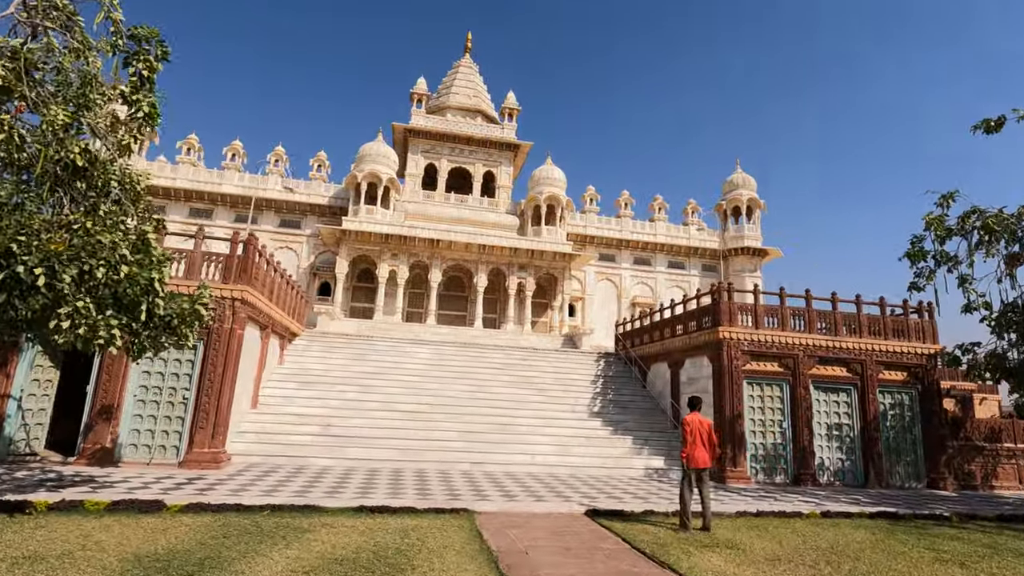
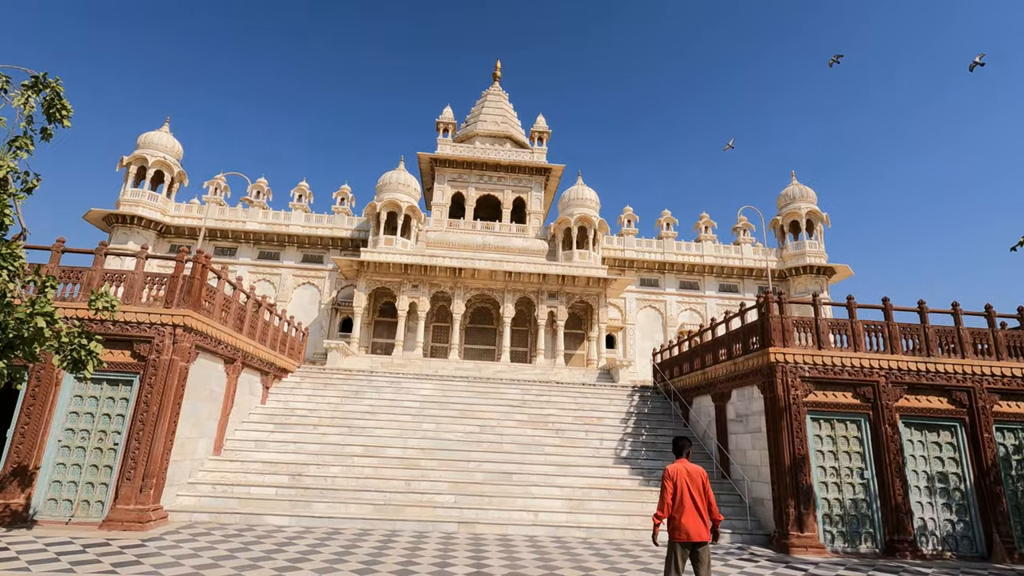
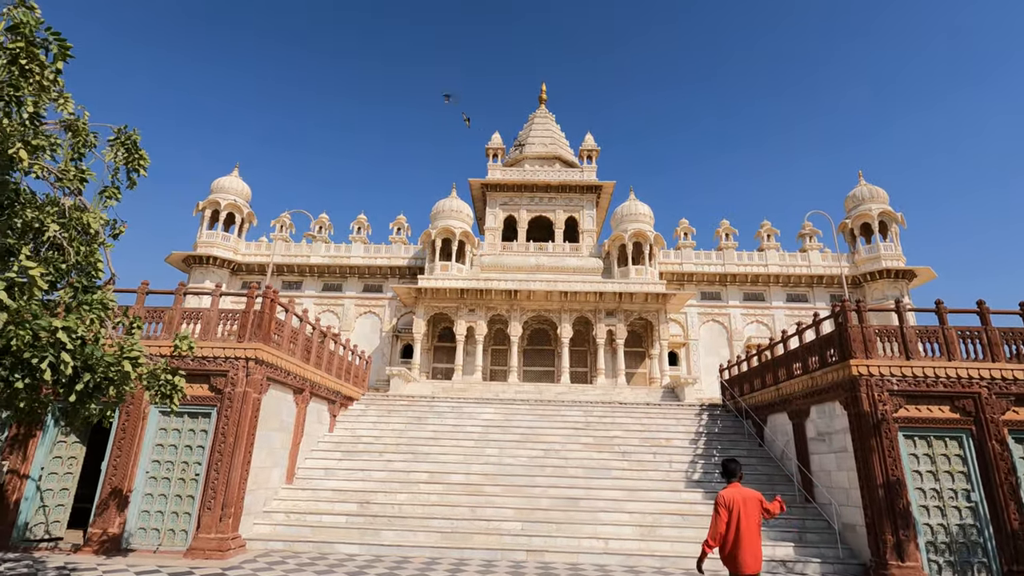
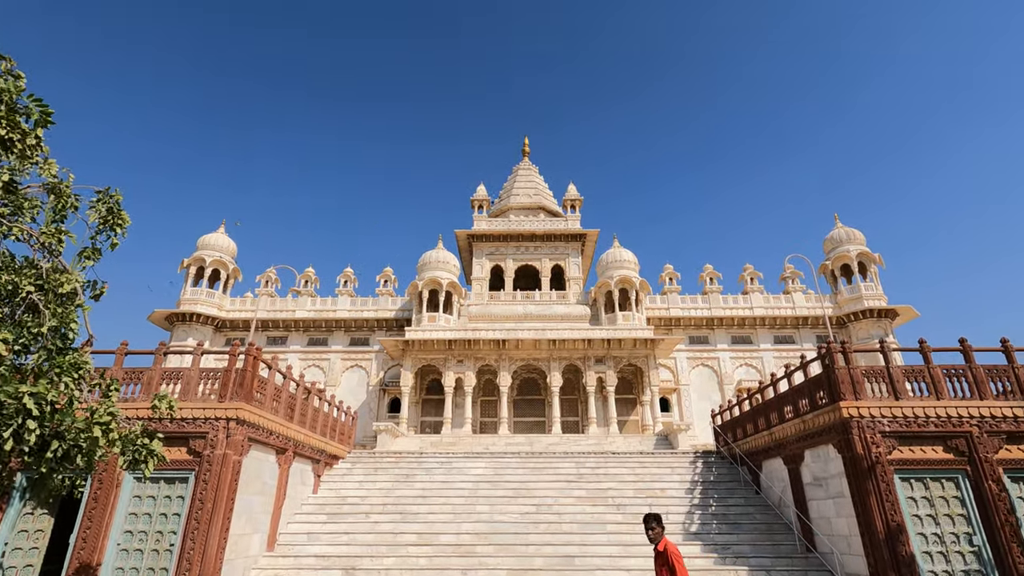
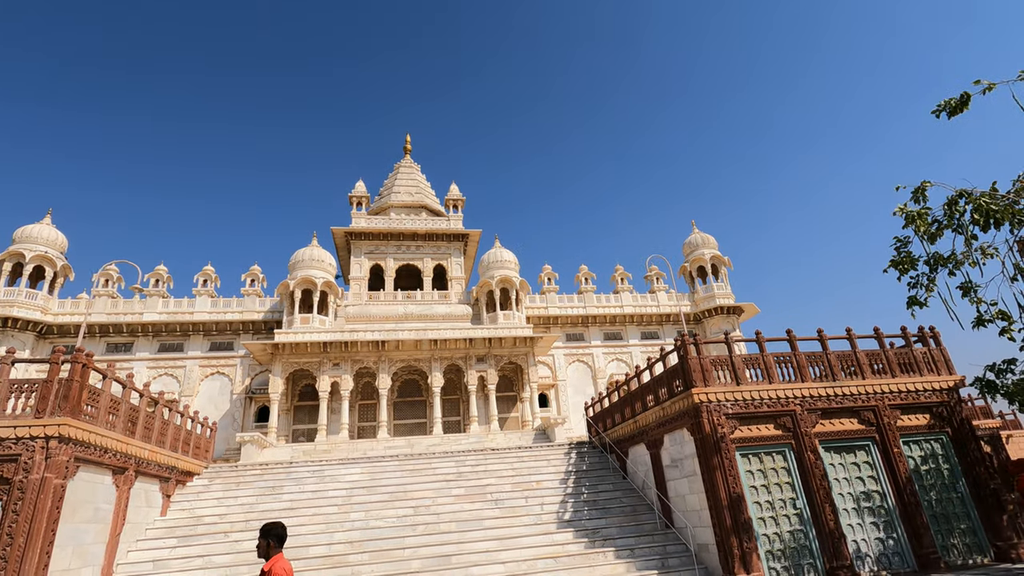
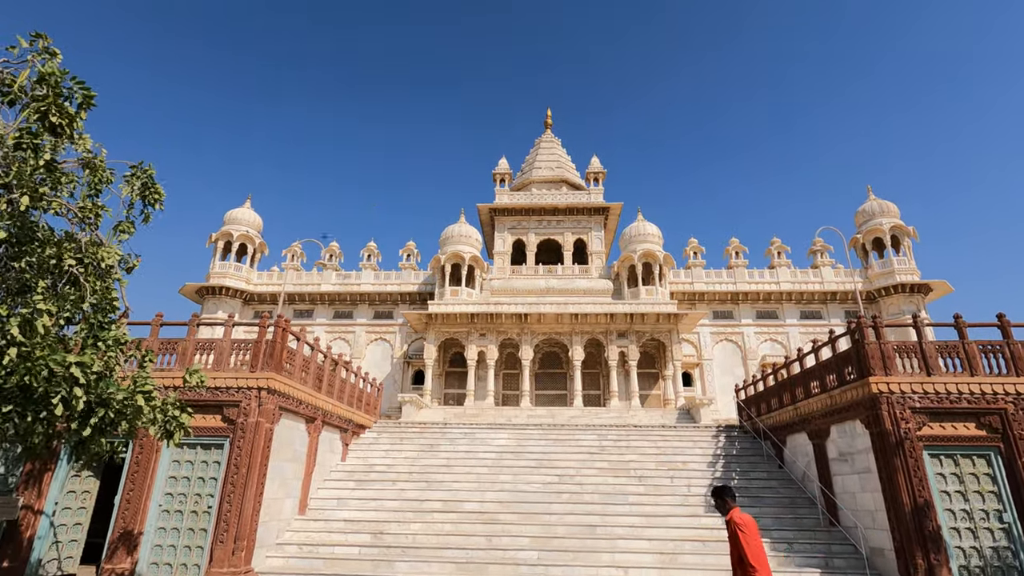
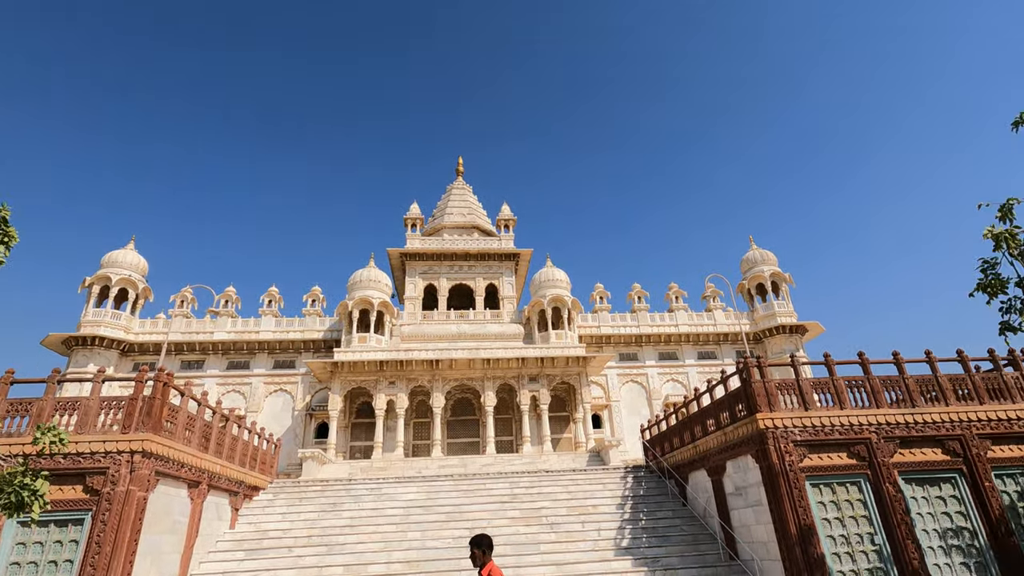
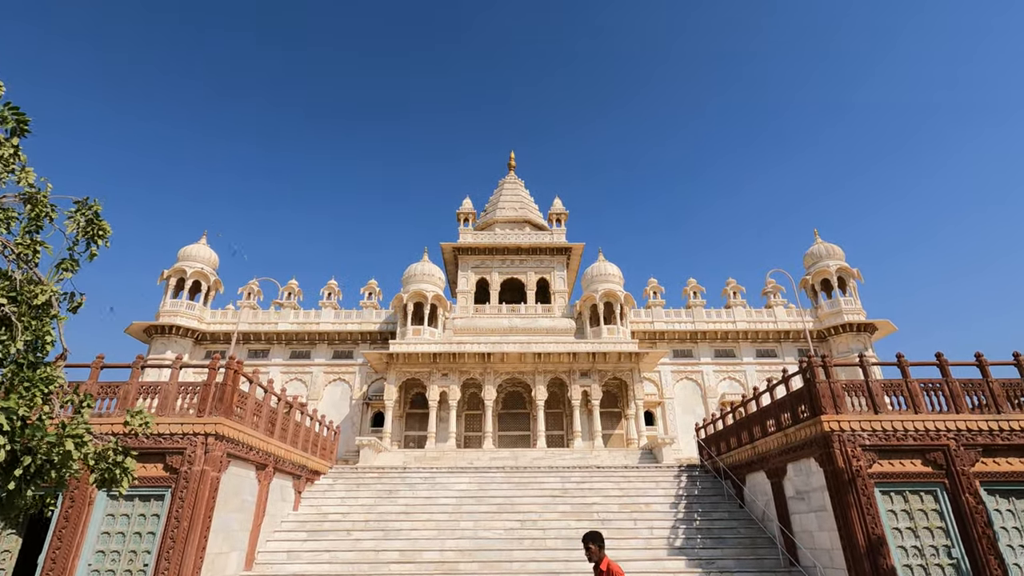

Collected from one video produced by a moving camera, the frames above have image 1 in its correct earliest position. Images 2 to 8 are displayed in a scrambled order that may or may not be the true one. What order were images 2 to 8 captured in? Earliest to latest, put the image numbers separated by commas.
2, 3, 6, 4, 8, 7, 5
